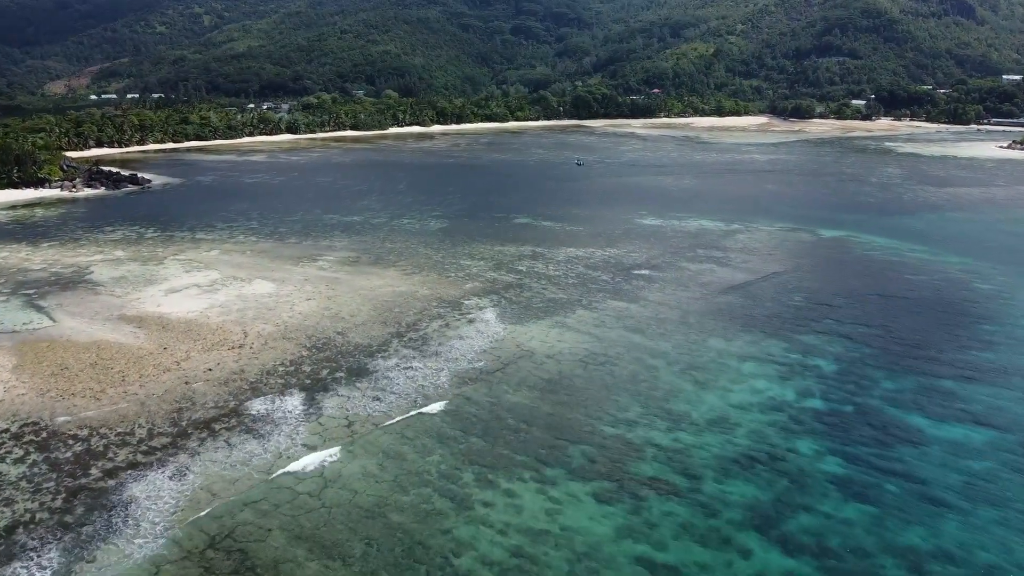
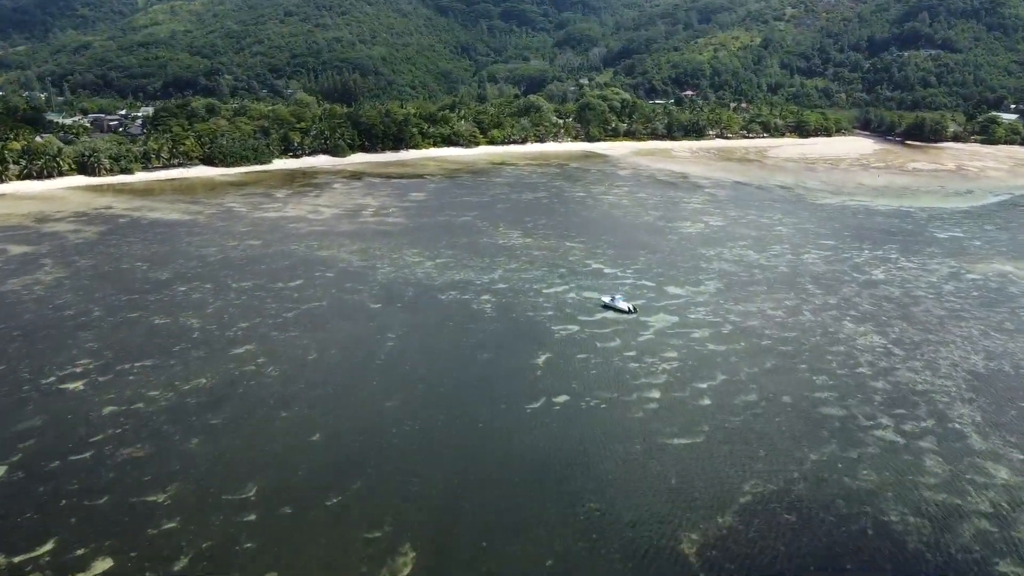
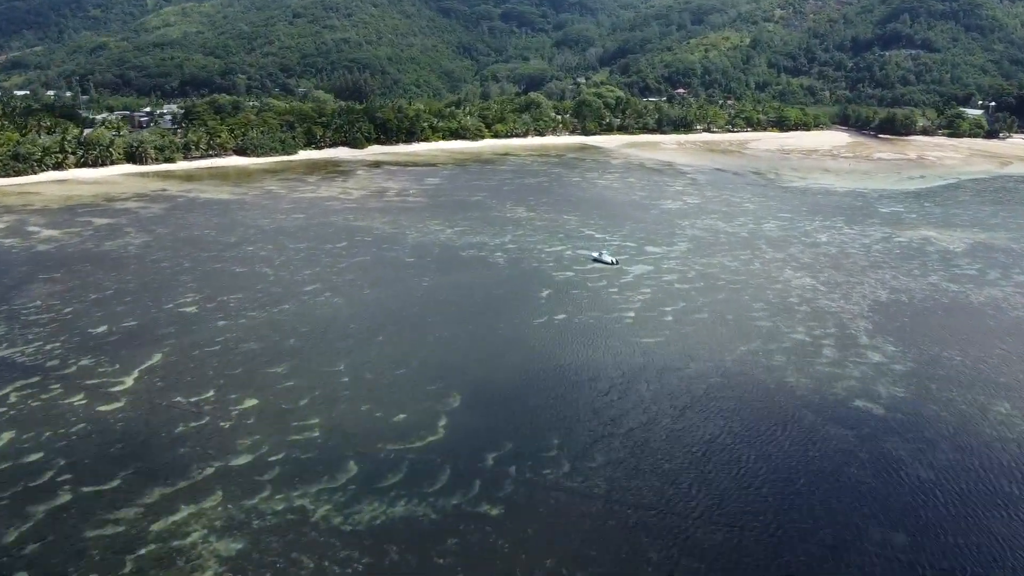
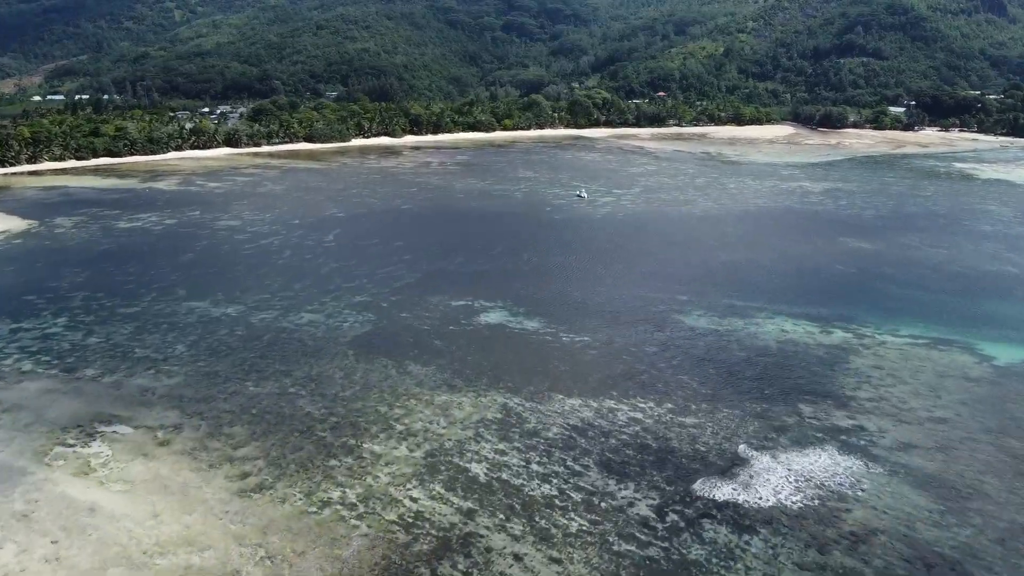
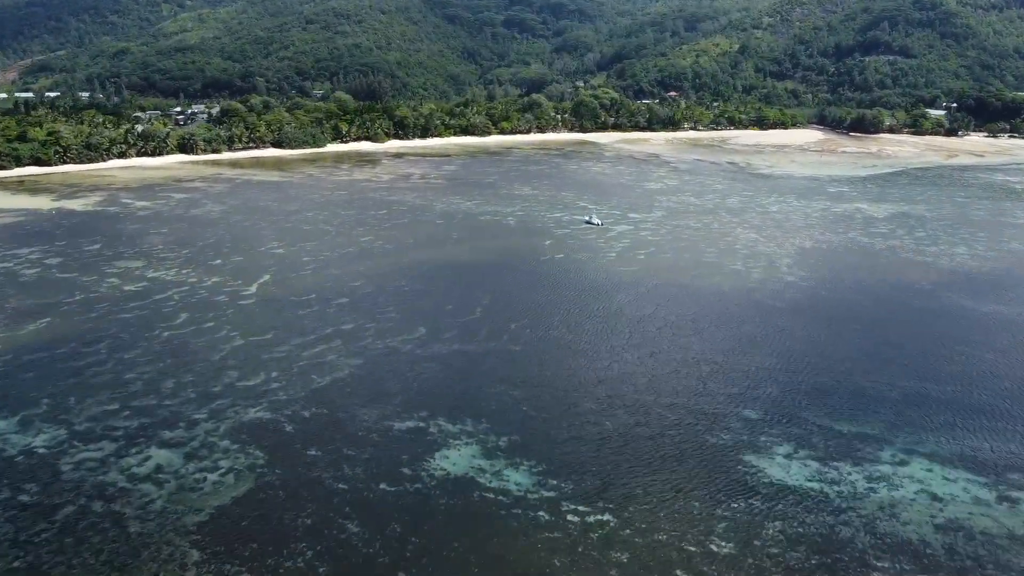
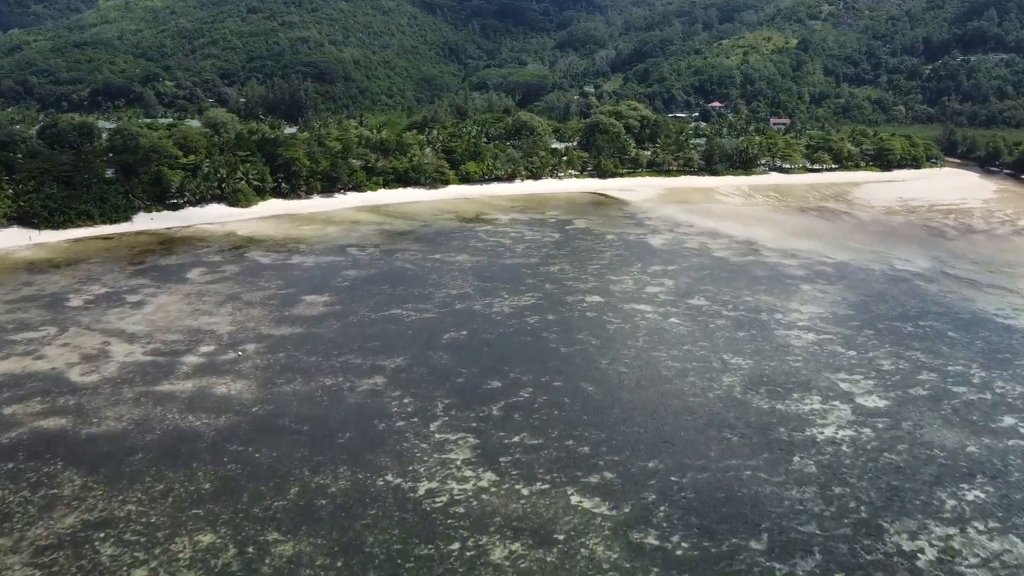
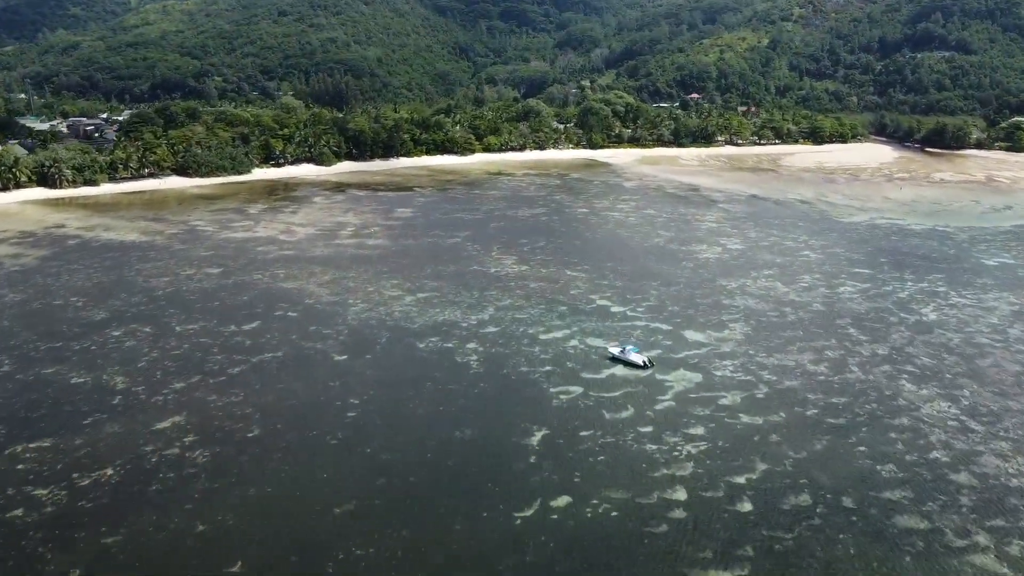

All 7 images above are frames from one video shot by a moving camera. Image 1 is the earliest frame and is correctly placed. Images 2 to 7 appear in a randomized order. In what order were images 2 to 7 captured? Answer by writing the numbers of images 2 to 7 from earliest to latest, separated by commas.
4, 5, 3, 2, 7, 6
